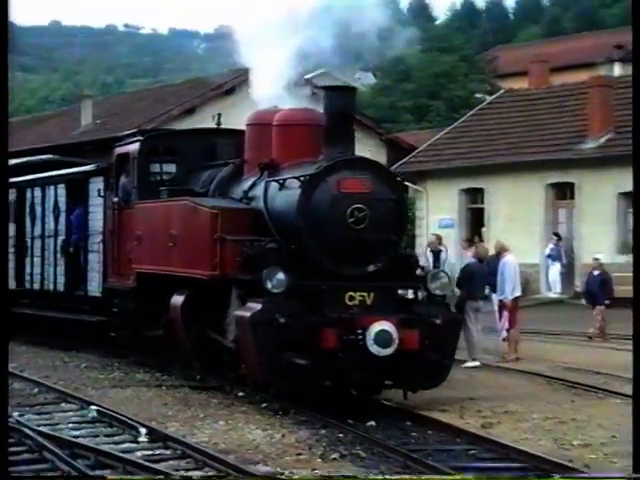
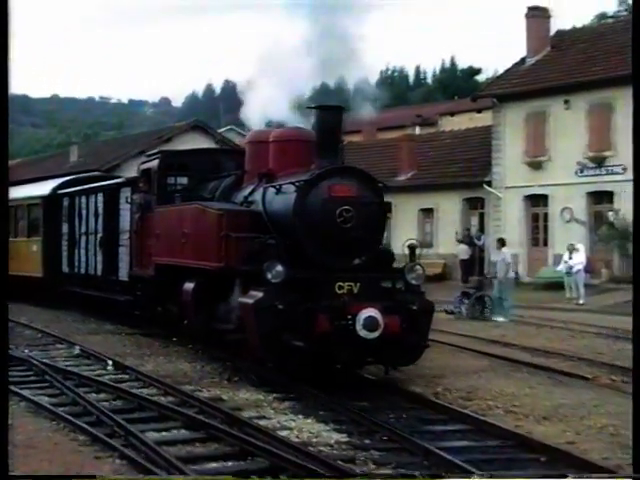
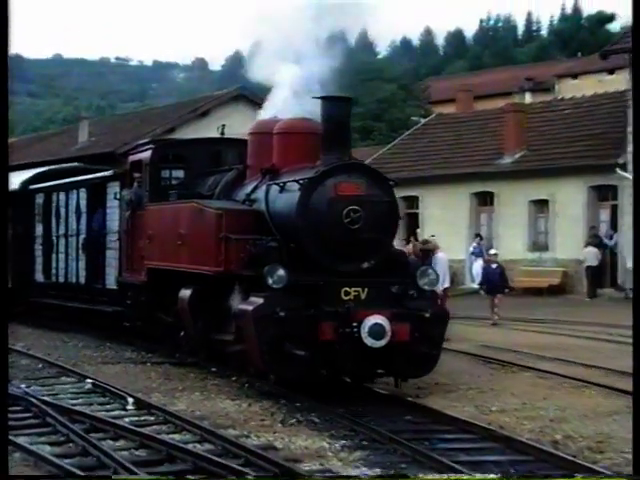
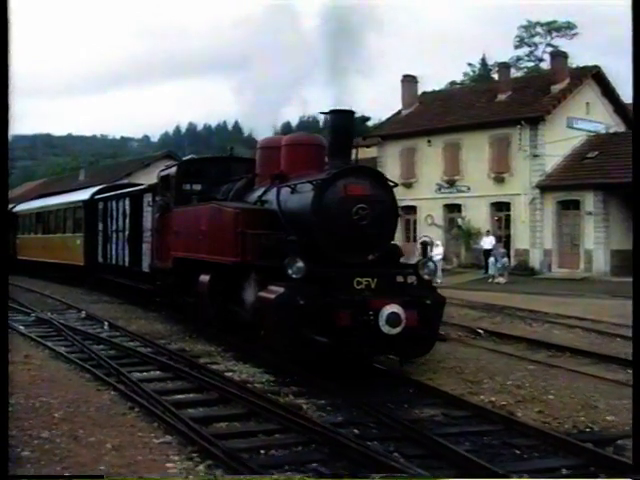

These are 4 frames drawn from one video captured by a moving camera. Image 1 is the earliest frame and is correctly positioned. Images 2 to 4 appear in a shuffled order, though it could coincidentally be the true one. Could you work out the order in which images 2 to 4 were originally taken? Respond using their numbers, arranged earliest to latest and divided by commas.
3, 2, 4
